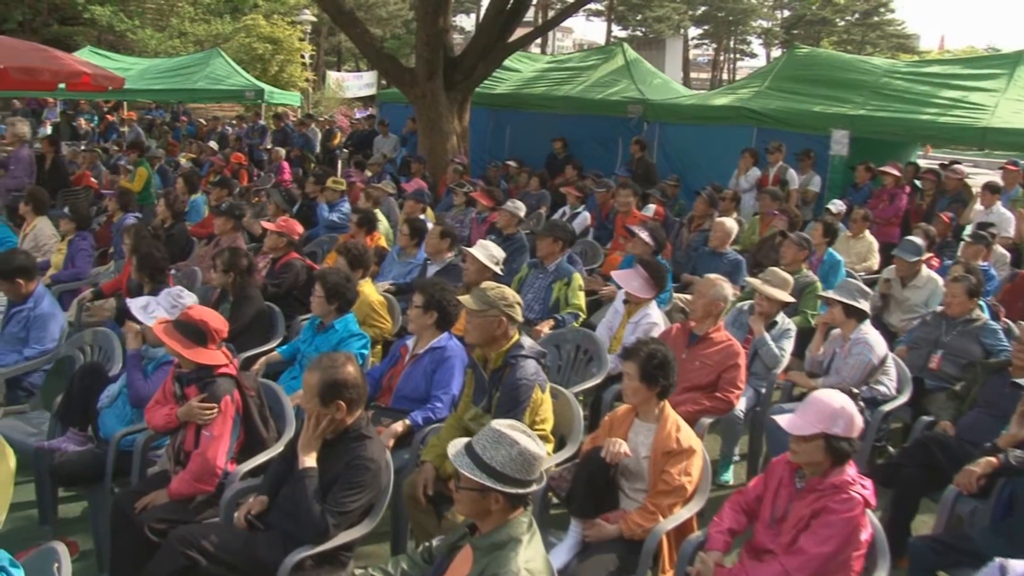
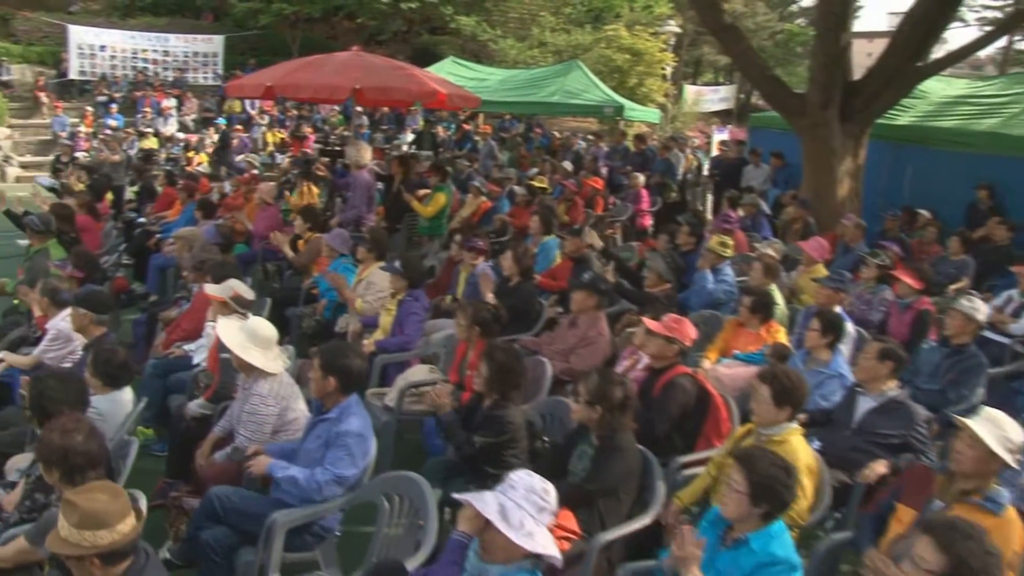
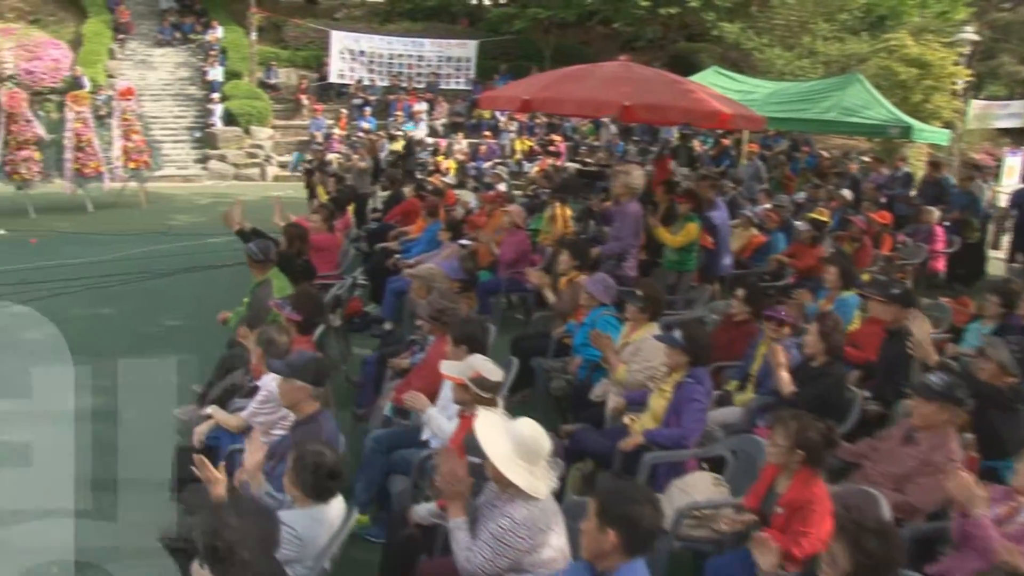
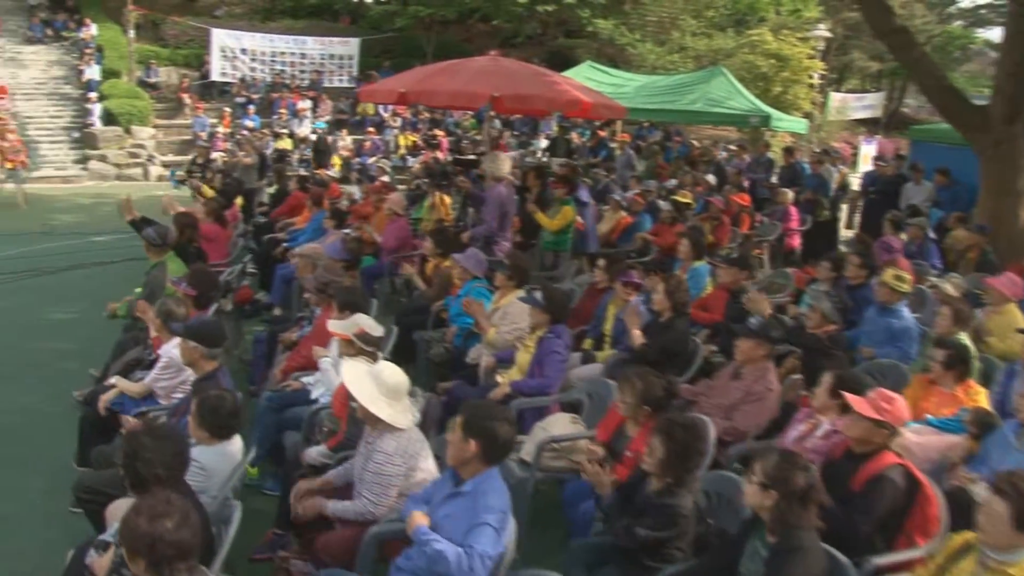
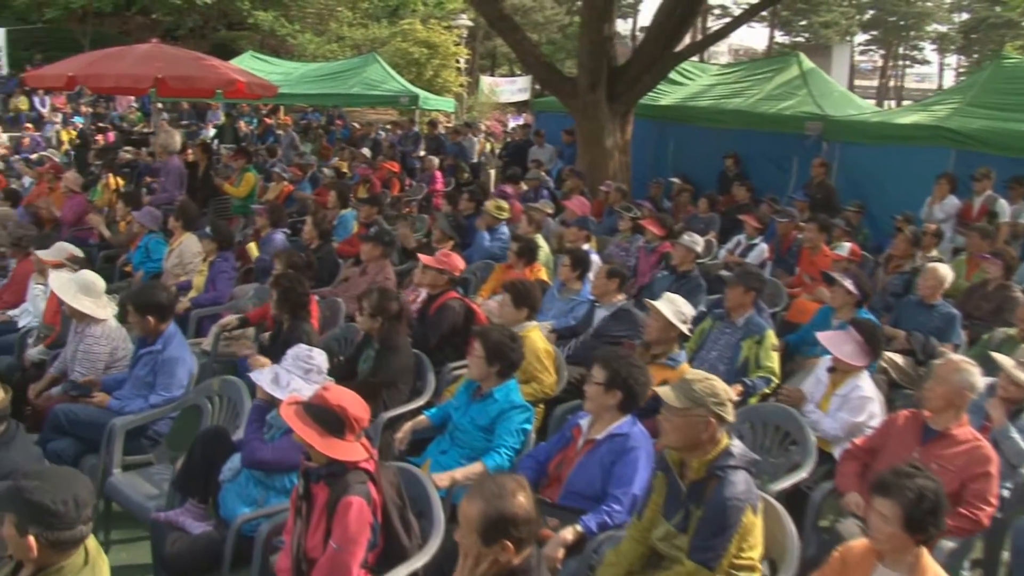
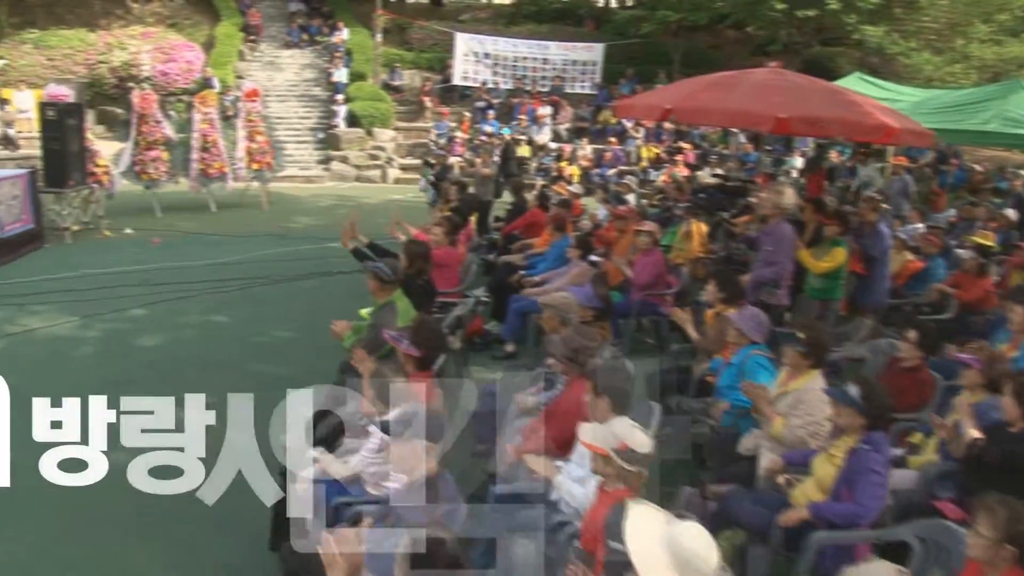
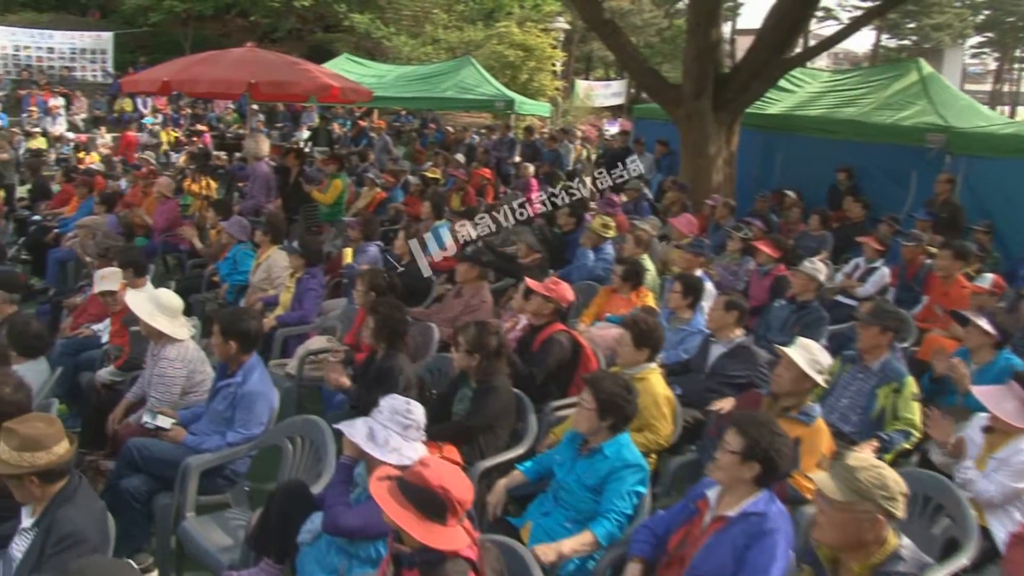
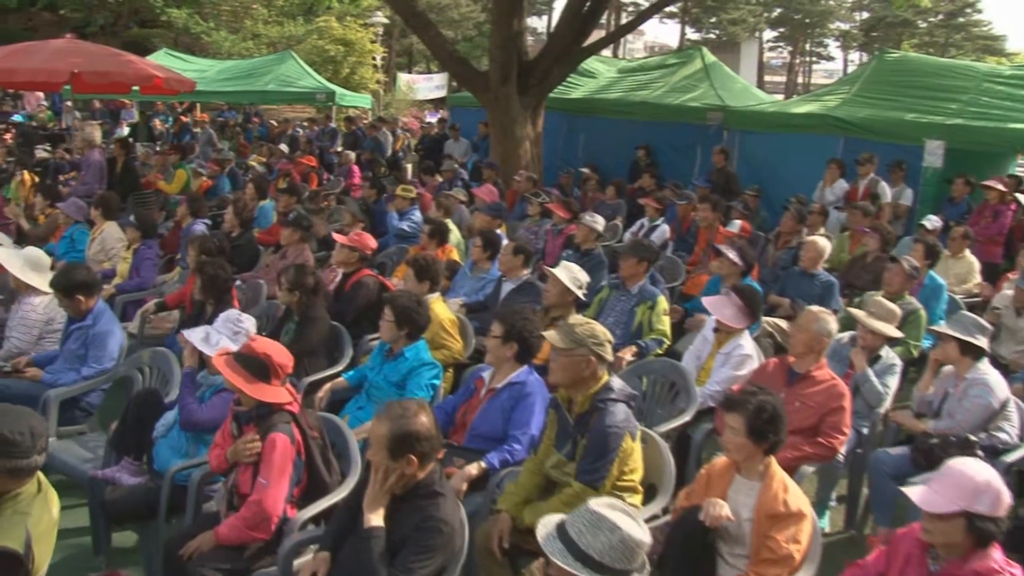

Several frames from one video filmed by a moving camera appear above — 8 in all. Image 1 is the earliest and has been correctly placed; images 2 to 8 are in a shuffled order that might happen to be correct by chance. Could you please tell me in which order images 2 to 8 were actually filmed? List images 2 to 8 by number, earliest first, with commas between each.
8, 5, 7, 2, 4, 3, 6
